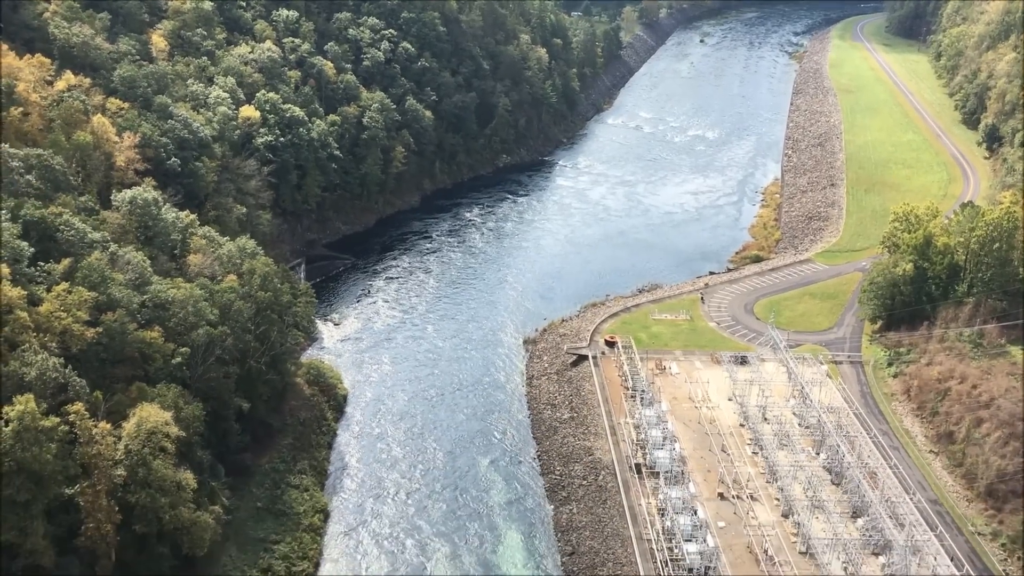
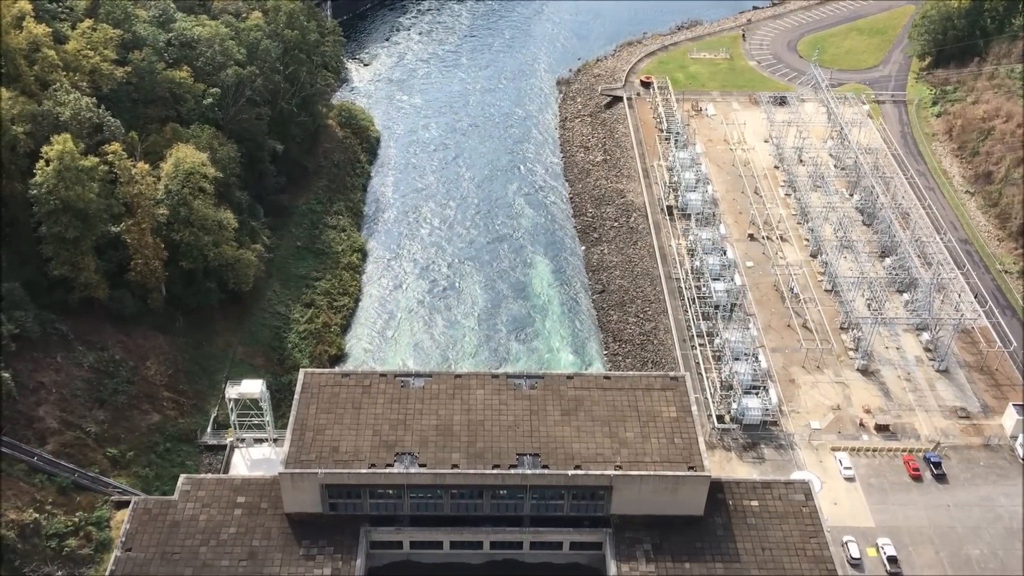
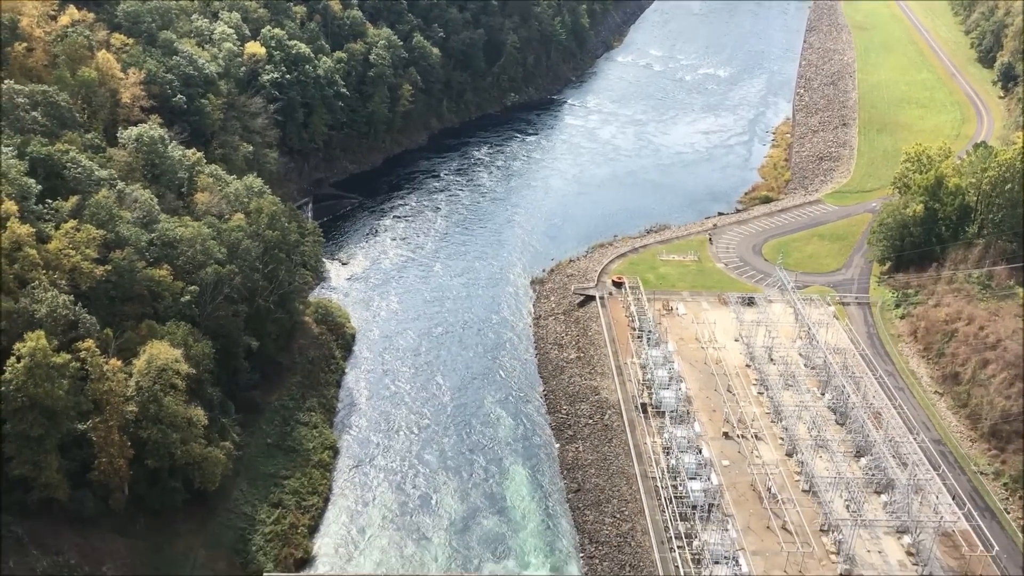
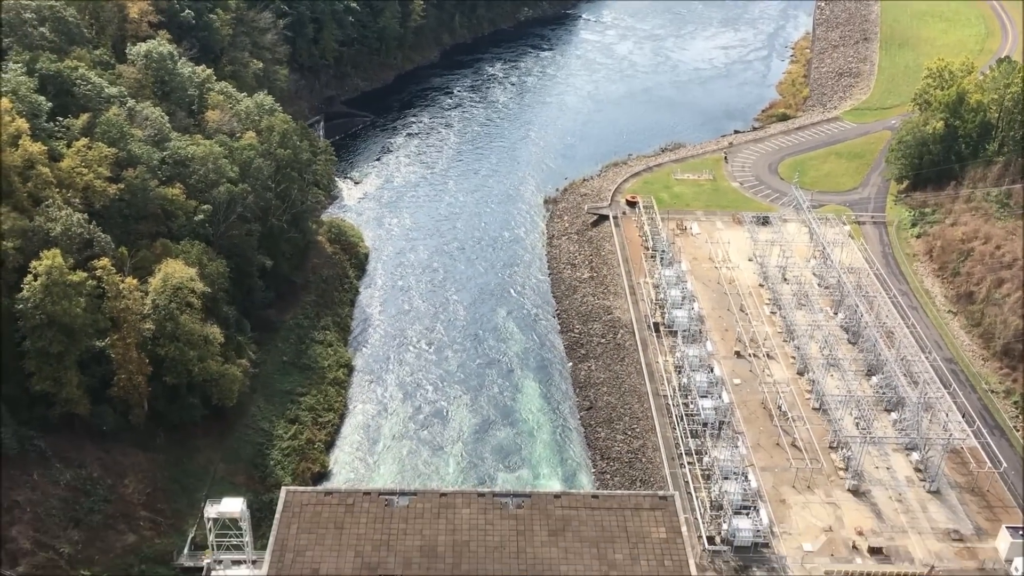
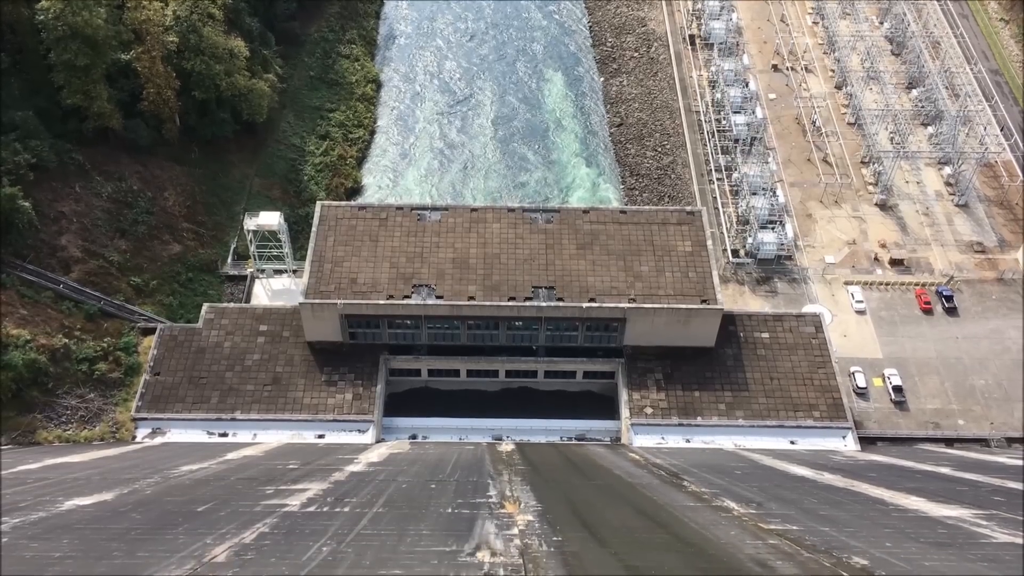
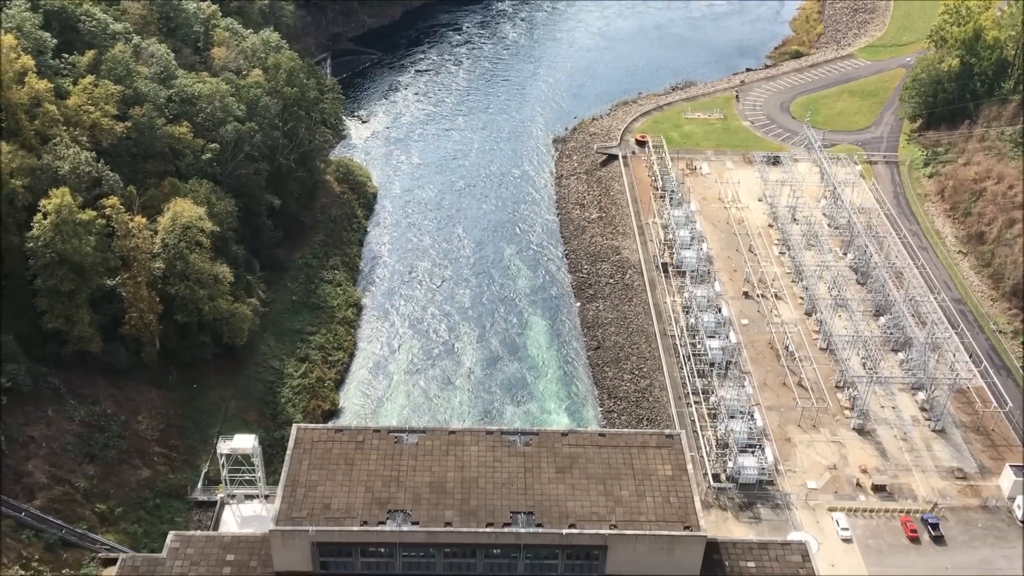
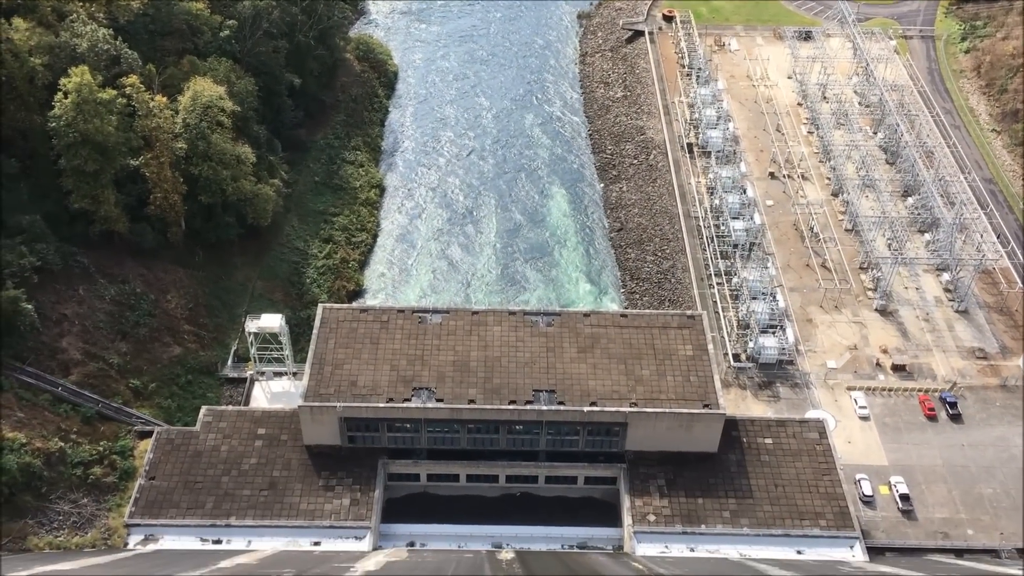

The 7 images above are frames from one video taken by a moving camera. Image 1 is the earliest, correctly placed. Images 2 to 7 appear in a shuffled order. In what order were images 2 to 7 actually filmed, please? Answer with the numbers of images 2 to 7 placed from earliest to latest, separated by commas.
3, 4, 6, 2, 7, 5
